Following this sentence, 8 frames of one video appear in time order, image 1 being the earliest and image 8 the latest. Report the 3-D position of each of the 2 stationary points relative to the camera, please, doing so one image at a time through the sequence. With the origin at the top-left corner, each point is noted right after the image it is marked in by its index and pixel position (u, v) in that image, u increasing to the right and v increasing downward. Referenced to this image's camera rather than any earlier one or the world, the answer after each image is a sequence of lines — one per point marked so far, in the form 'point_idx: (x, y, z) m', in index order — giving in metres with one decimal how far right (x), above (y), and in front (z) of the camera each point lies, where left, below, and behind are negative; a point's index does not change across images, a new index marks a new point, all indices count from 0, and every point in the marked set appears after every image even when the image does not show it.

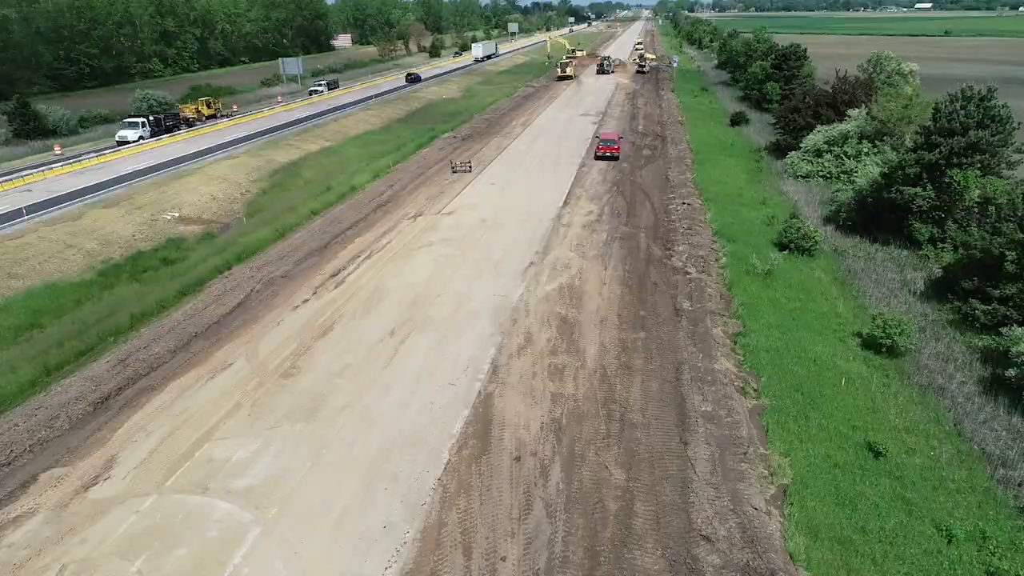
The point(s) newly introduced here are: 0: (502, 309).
0: (-0.3, -0.5, +18.5) m
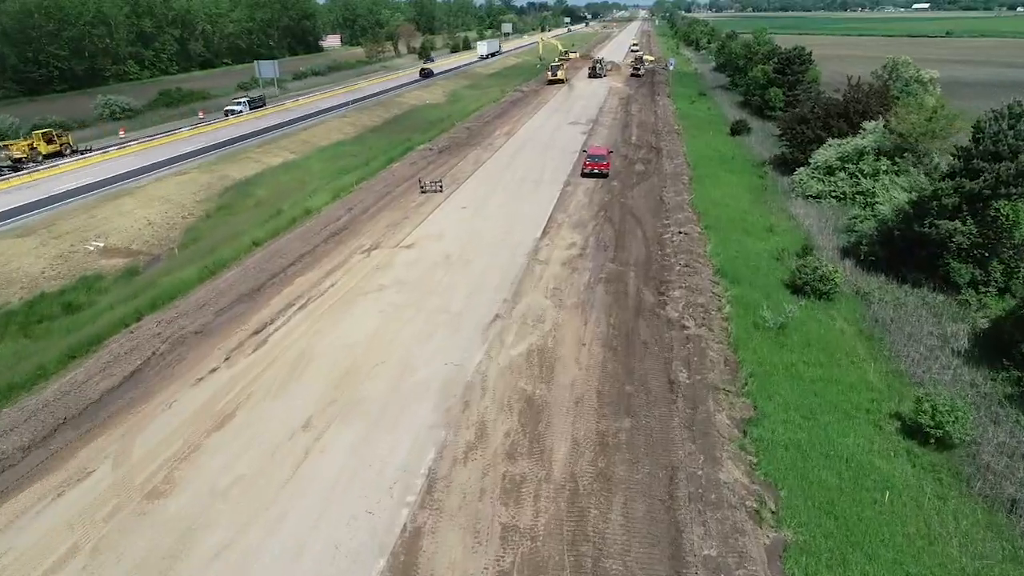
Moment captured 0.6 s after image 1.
0: (-1.2, -2.0, +14.8) m
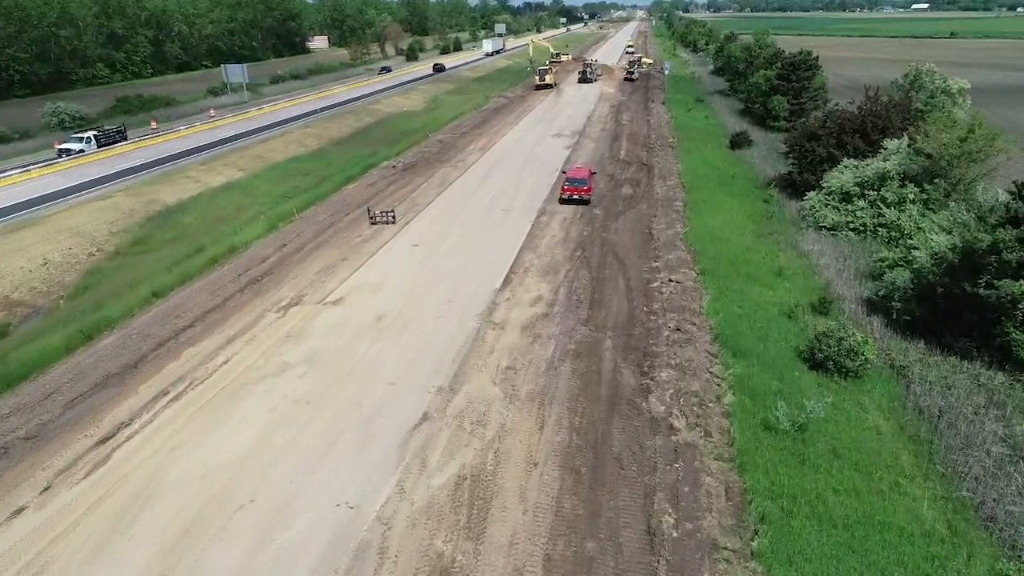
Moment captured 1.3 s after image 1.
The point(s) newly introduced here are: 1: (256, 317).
0: (-2.5, -3.7, +10.5) m
1: (-6.7, -0.8, +18.7) m
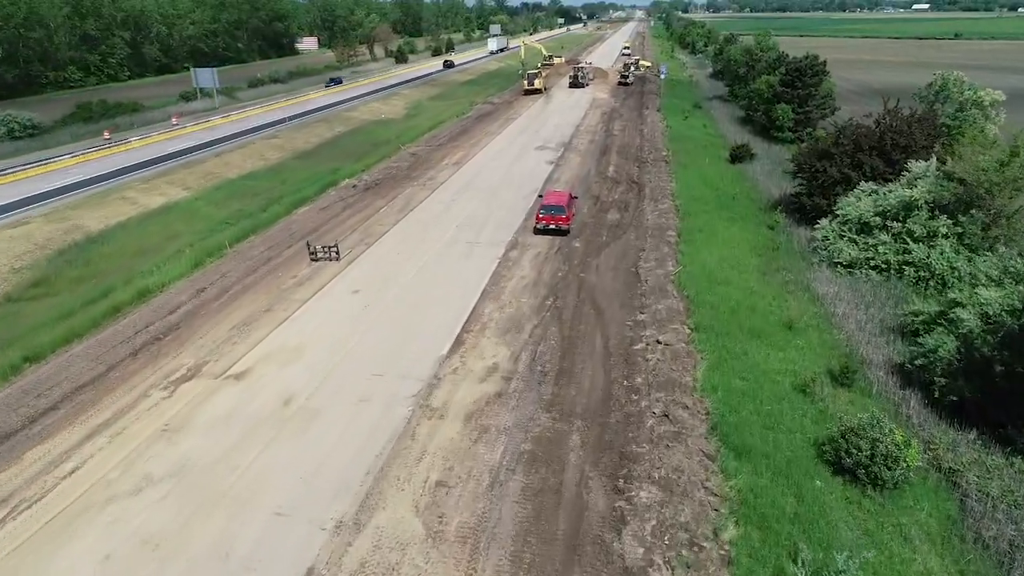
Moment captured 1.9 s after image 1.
0: (-3.6, -5.2, +6.7) m
1: (-7.9, -2.3, +14.9) m
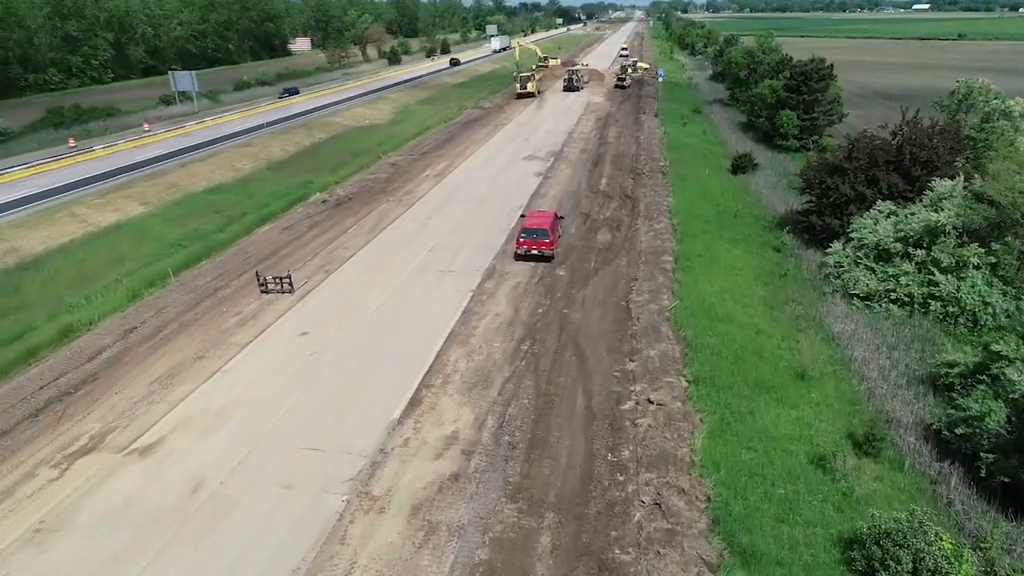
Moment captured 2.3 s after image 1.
0: (-4.3, -6.2, +4.1) m
1: (-8.6, -3.3, +12.4) m
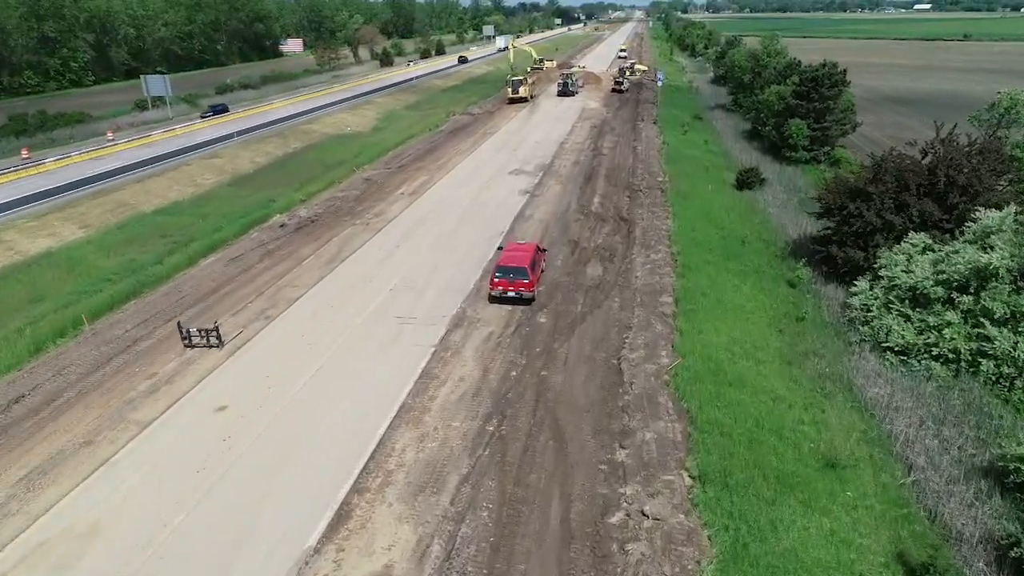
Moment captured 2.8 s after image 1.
0: (-5.0, -7.5, +1.0) m
1: (-9.3, -4.5, +9.2) m
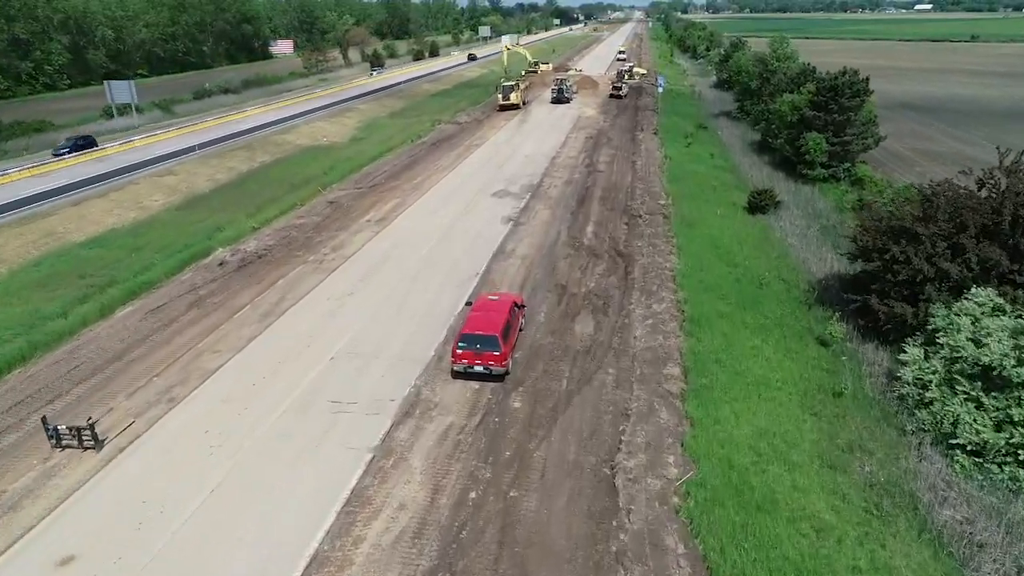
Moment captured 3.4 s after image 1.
0: (-5.7, -9.0, -2.8) m
1: (-9.9, -6.1, +5.4) m
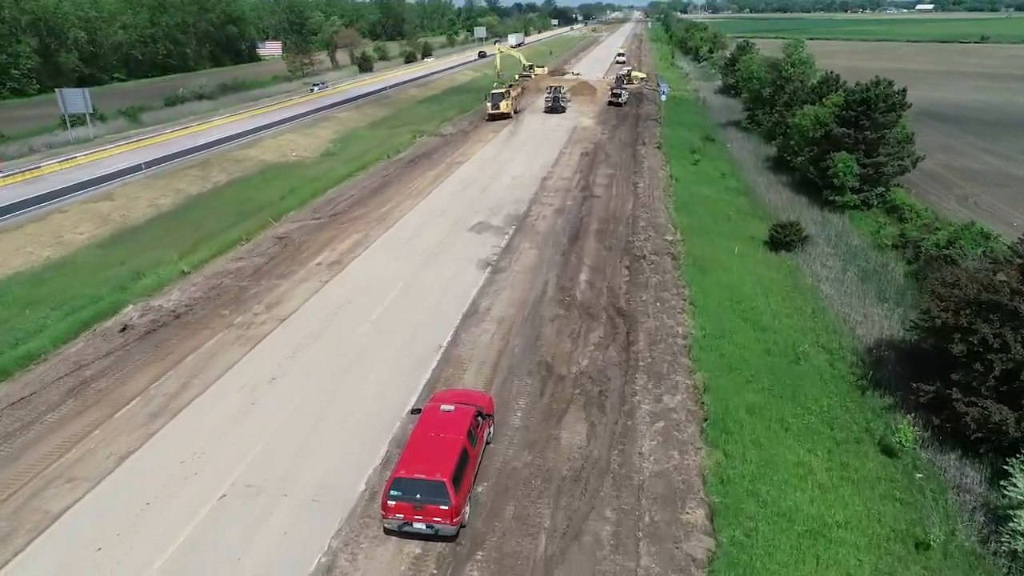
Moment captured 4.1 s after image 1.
0: (-6.3, -10.9, -7.3) m
1: (-10.6, -7.9, +0.9) m
